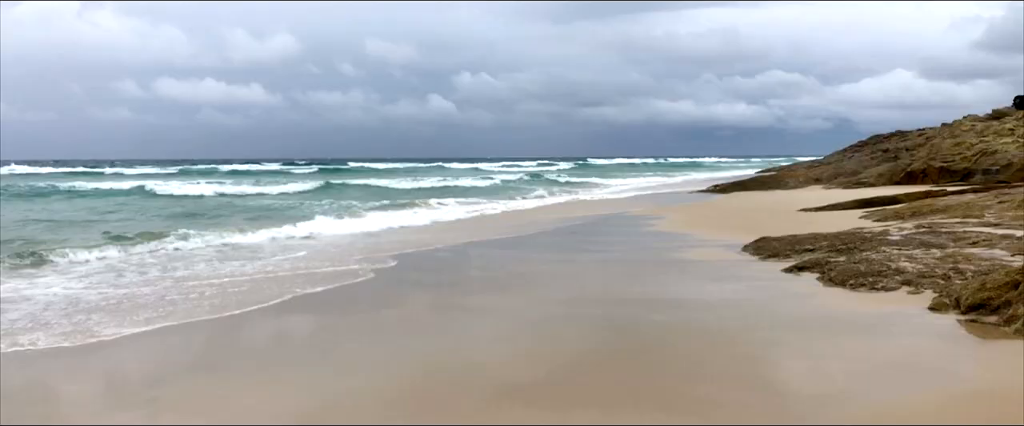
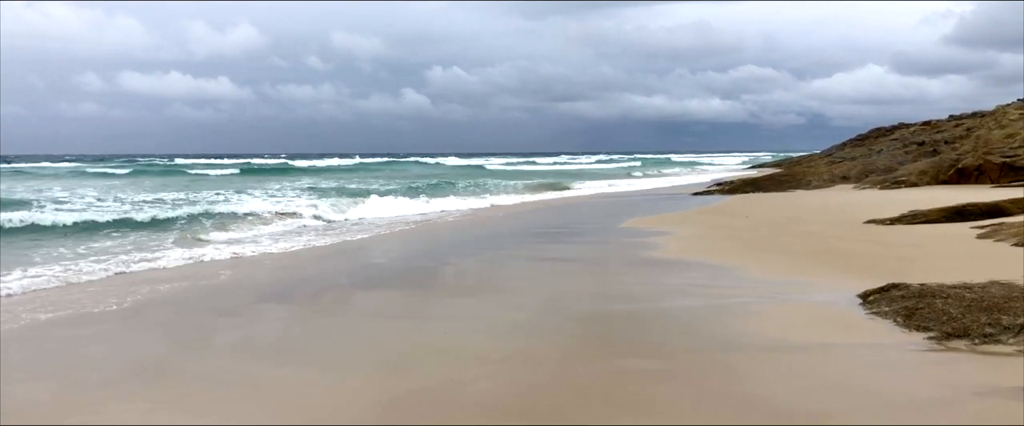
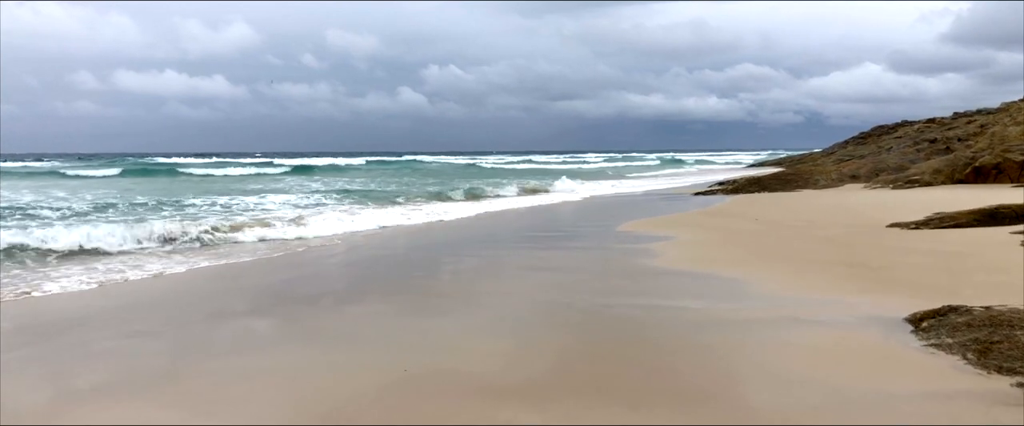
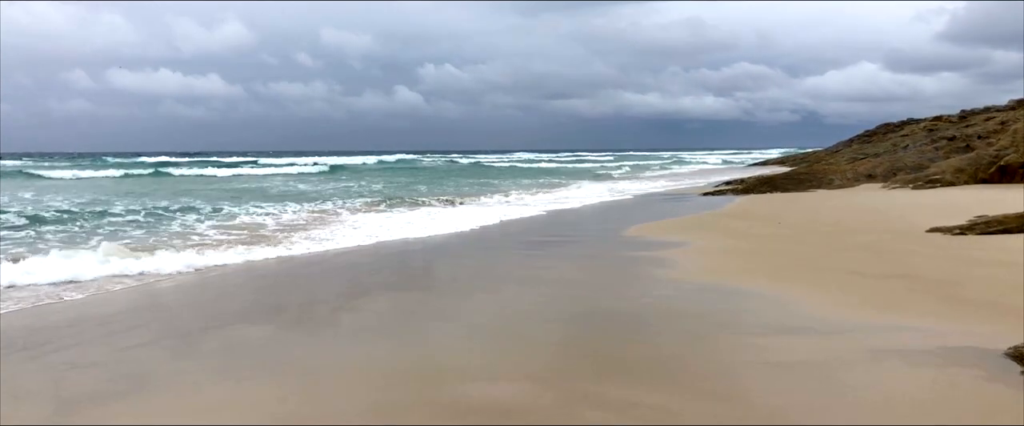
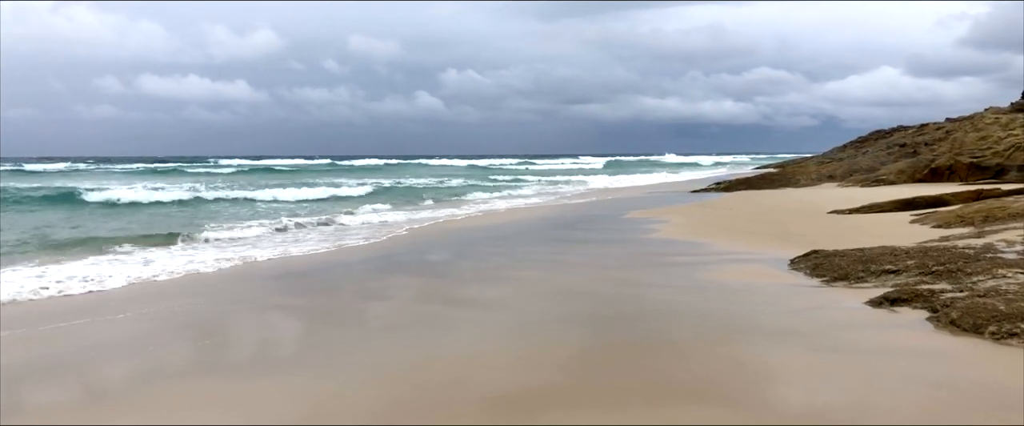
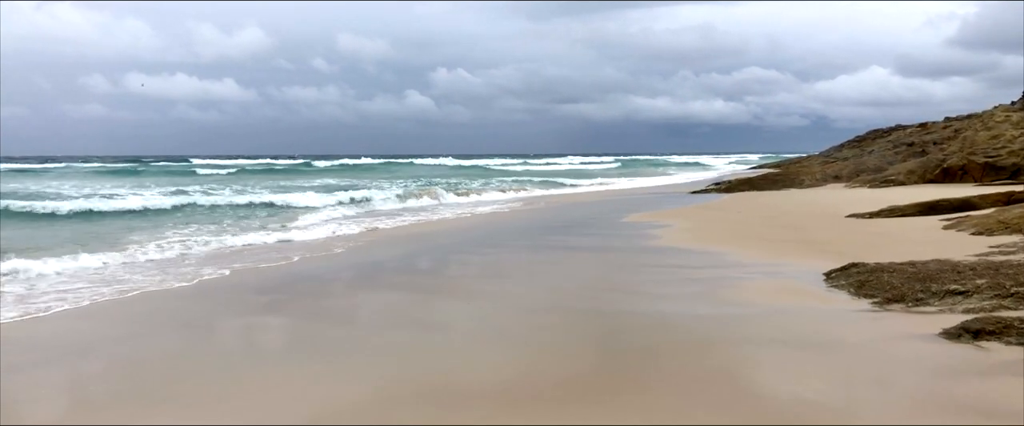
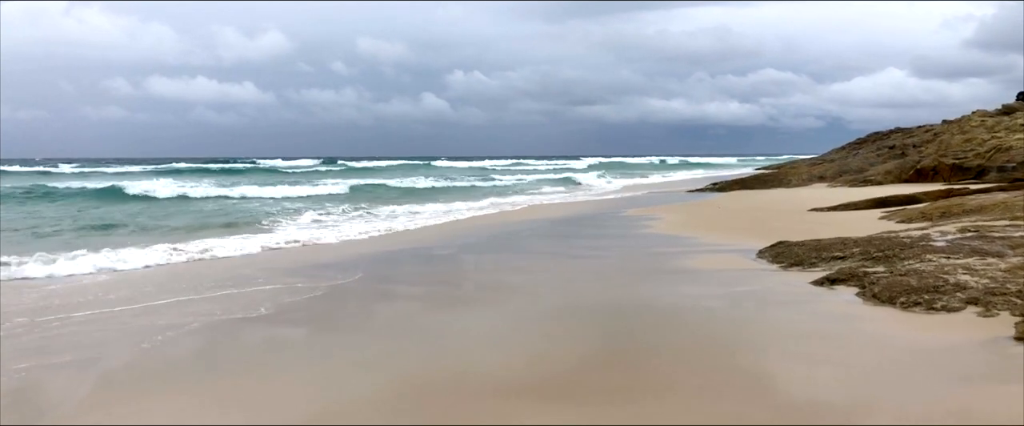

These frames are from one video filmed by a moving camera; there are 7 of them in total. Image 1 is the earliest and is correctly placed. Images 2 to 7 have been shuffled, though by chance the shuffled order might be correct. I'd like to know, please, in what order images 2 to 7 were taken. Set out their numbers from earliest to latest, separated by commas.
7, 5, 6, 2, 3, 4
